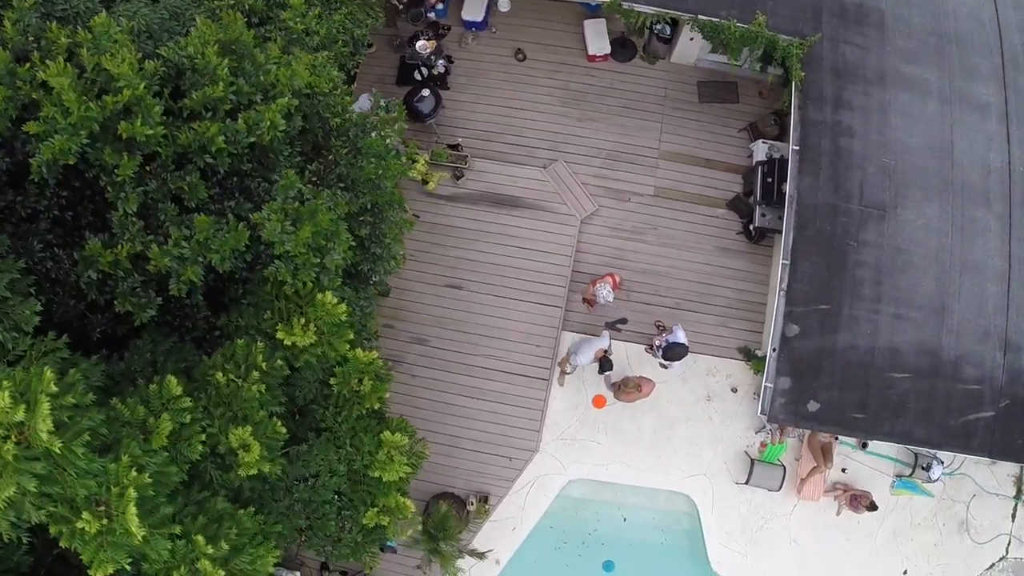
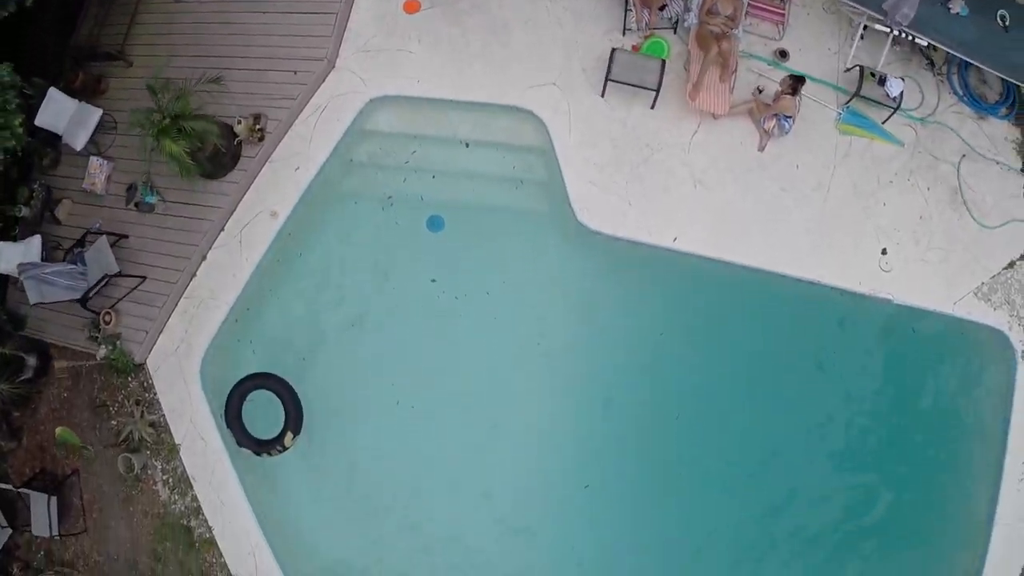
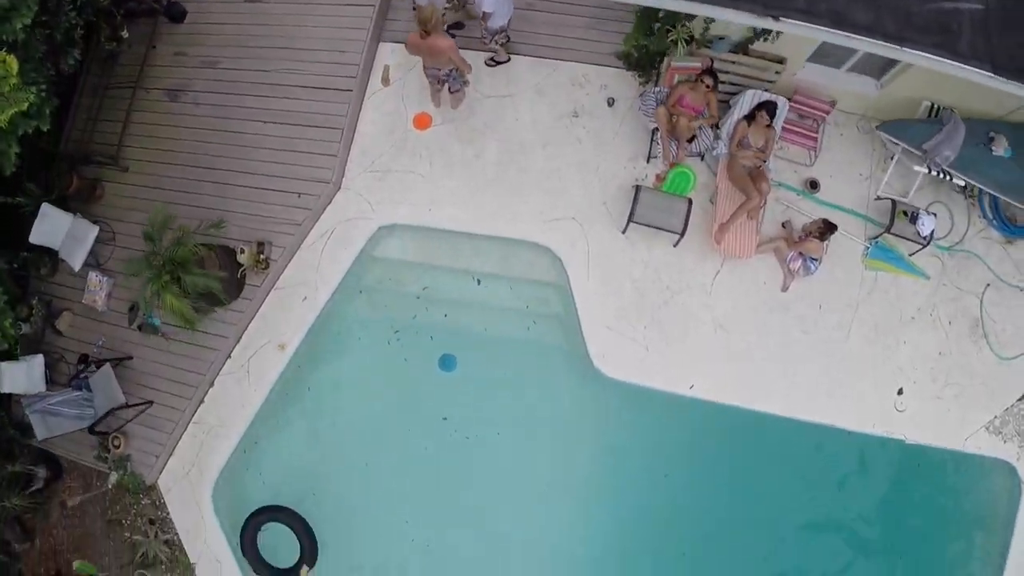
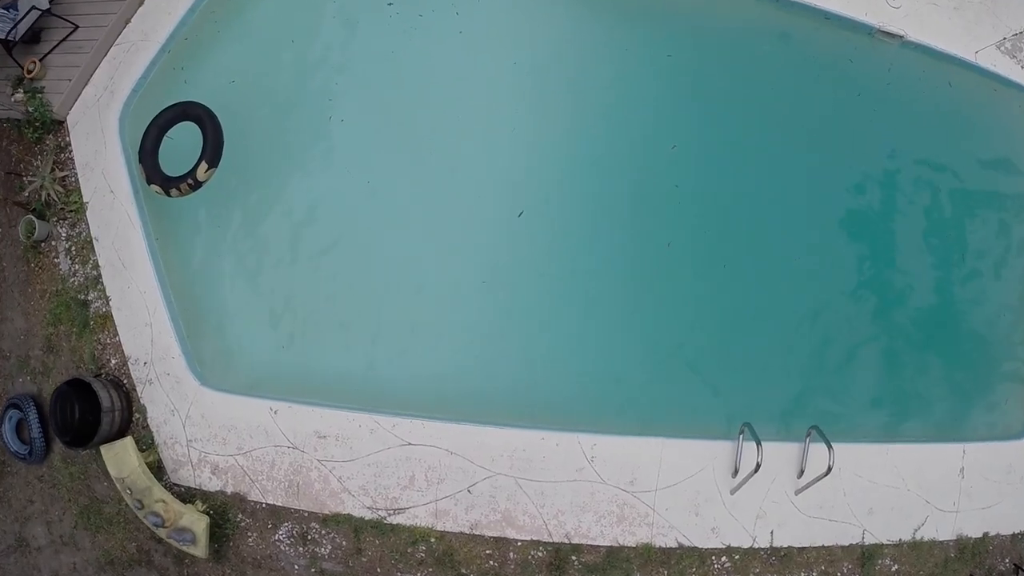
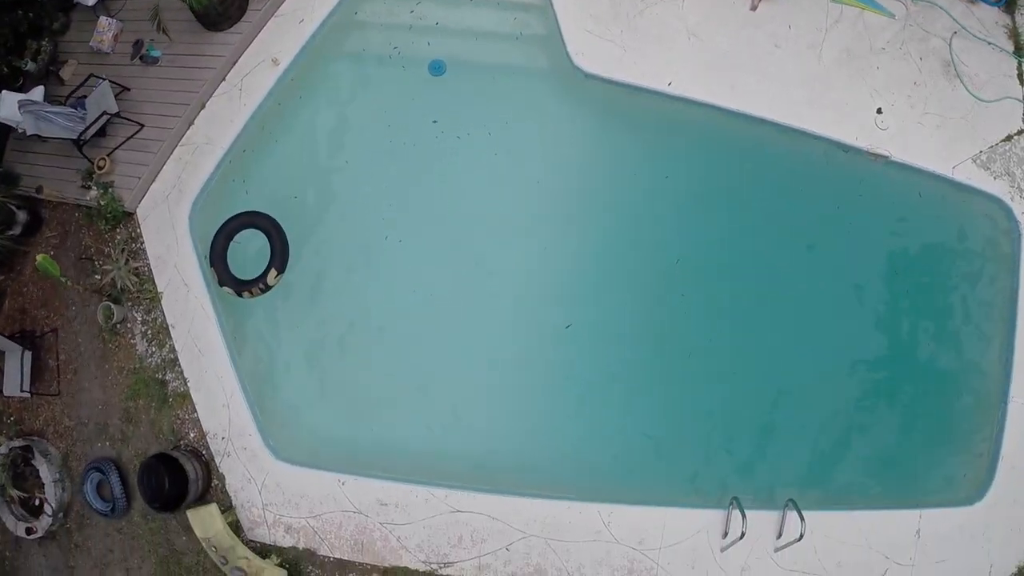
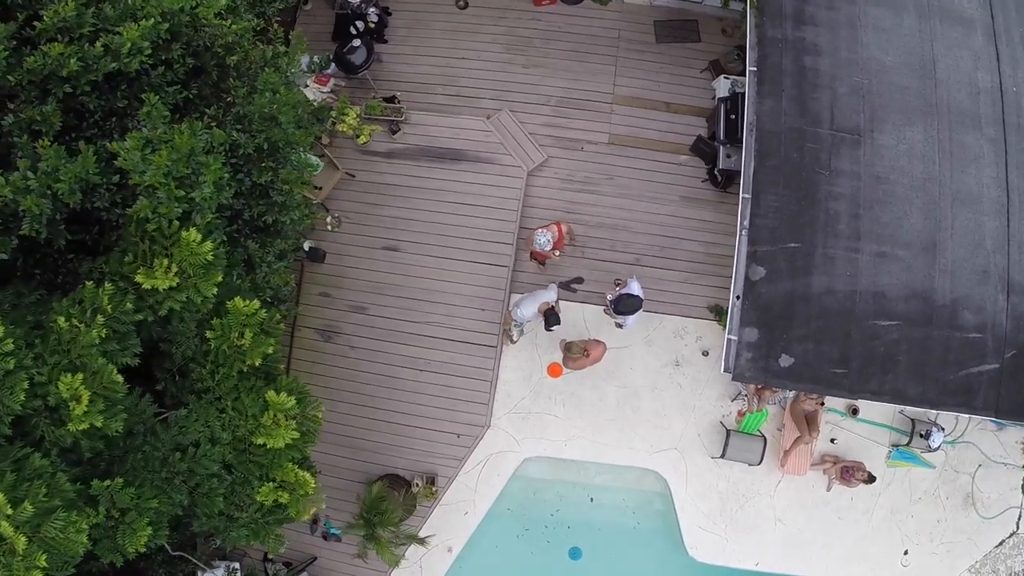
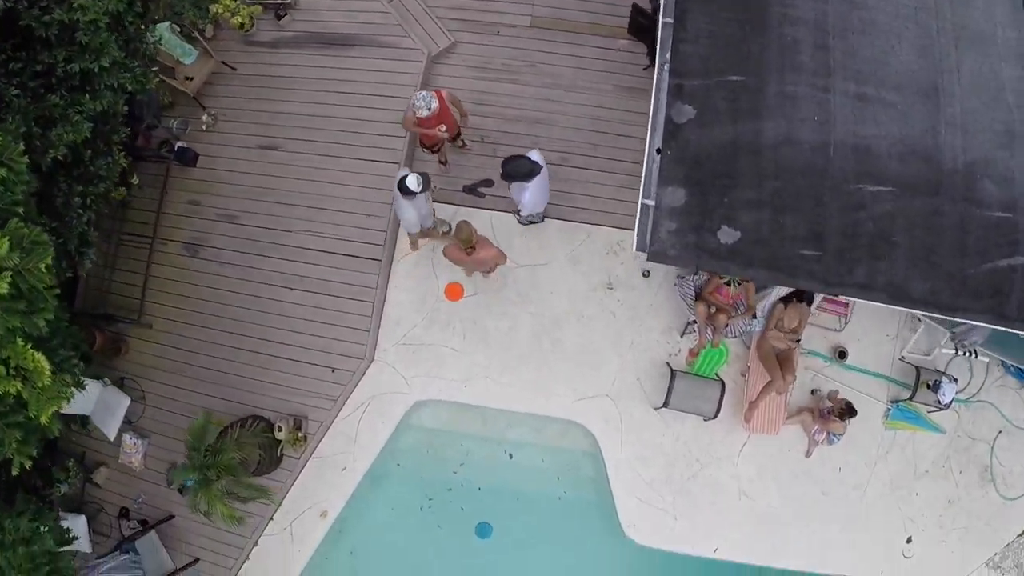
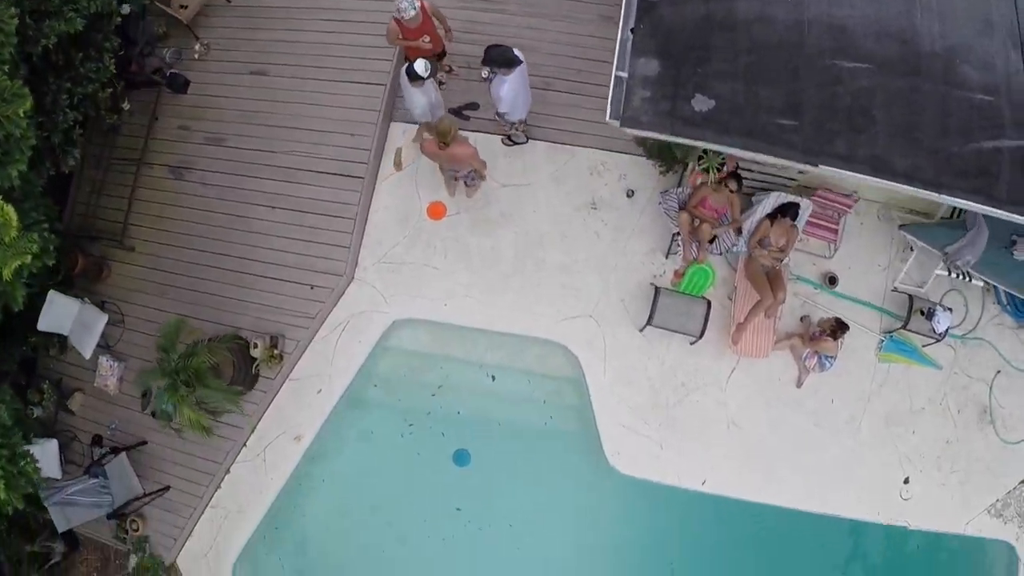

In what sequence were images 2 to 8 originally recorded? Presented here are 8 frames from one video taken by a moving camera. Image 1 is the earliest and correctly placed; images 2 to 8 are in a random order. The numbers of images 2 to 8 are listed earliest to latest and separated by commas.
6, 7, 8, 3, 2, 5, 4
